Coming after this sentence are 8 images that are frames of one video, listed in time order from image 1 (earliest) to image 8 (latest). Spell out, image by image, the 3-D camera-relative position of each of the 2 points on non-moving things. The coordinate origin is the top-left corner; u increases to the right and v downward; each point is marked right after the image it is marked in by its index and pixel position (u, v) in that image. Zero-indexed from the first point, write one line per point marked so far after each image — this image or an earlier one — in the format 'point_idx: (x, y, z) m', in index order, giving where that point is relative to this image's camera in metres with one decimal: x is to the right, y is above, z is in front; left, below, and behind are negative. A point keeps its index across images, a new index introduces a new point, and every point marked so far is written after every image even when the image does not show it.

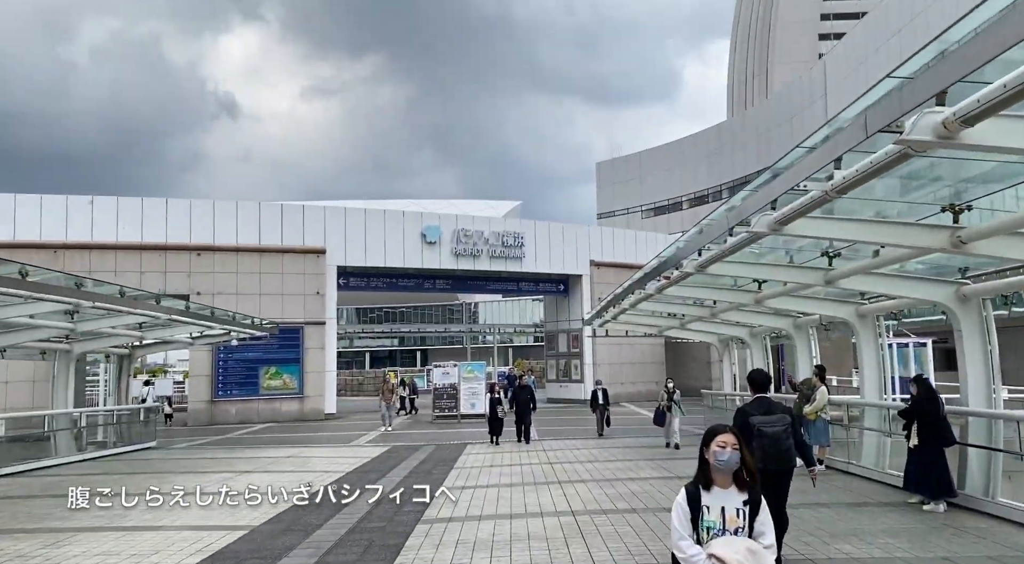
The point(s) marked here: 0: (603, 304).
0: (+1.9, -0.5, +15.6) m
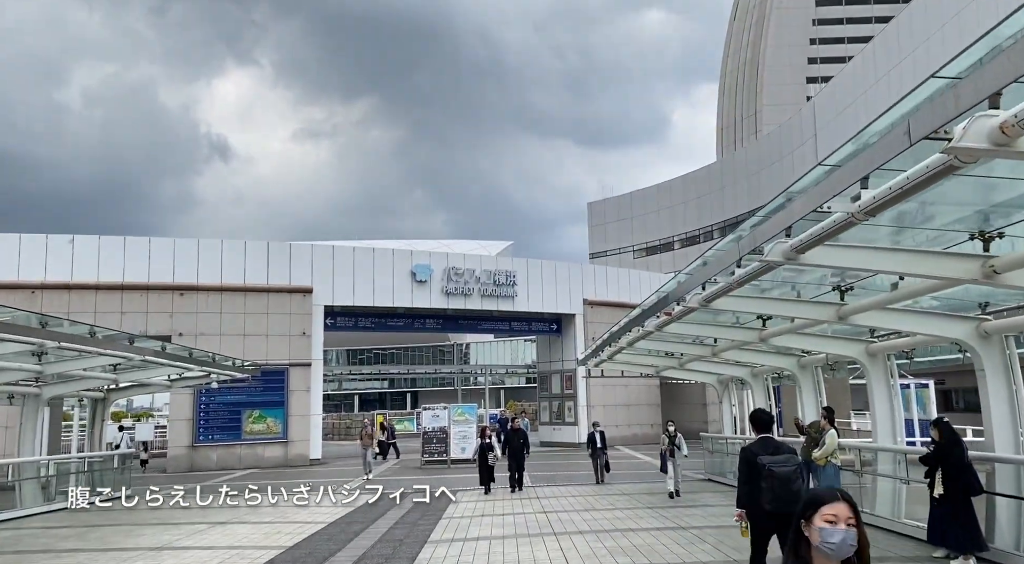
0: (+1.8, -1.3, +15.1) m
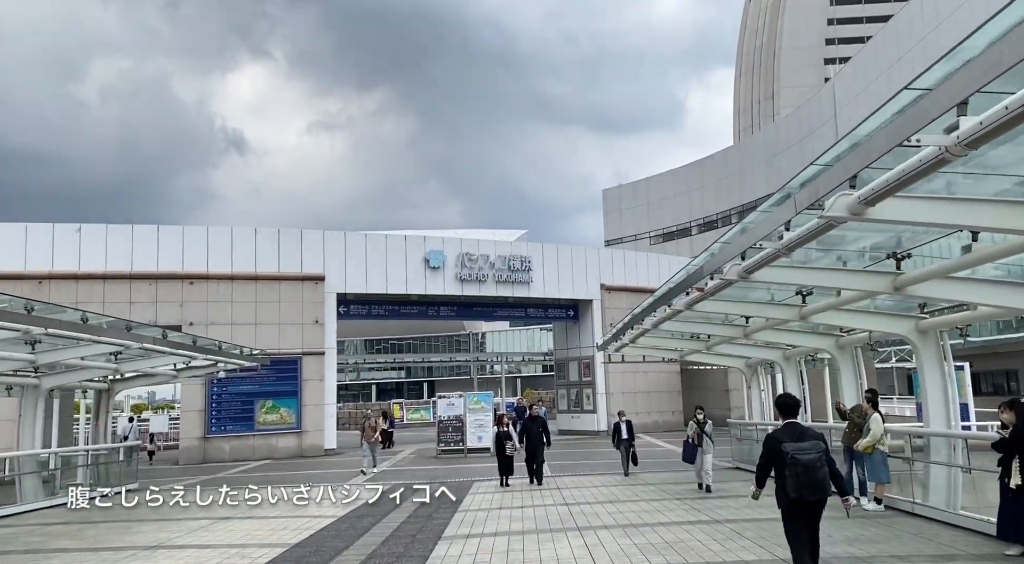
0: (+2.1, -0.9, +14.3) m
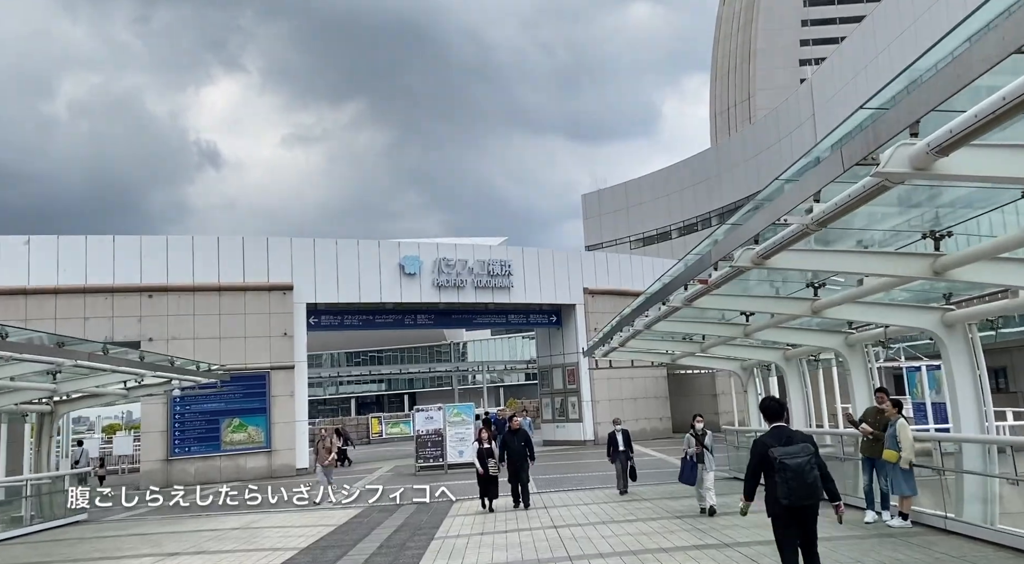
0: (+1.7, -0.9, +13.3) m
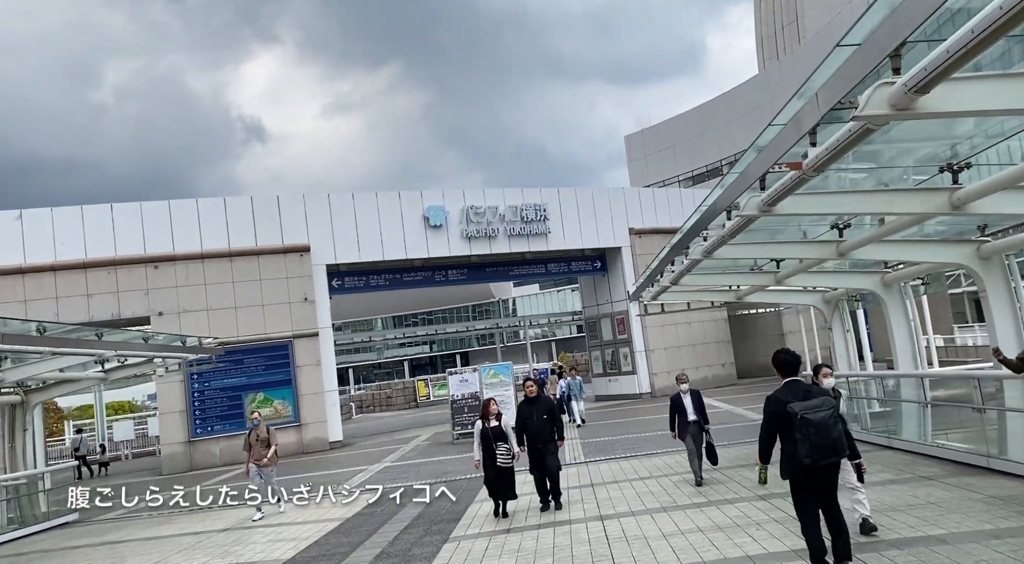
0: (+2.1, +0.2, +10.9) m
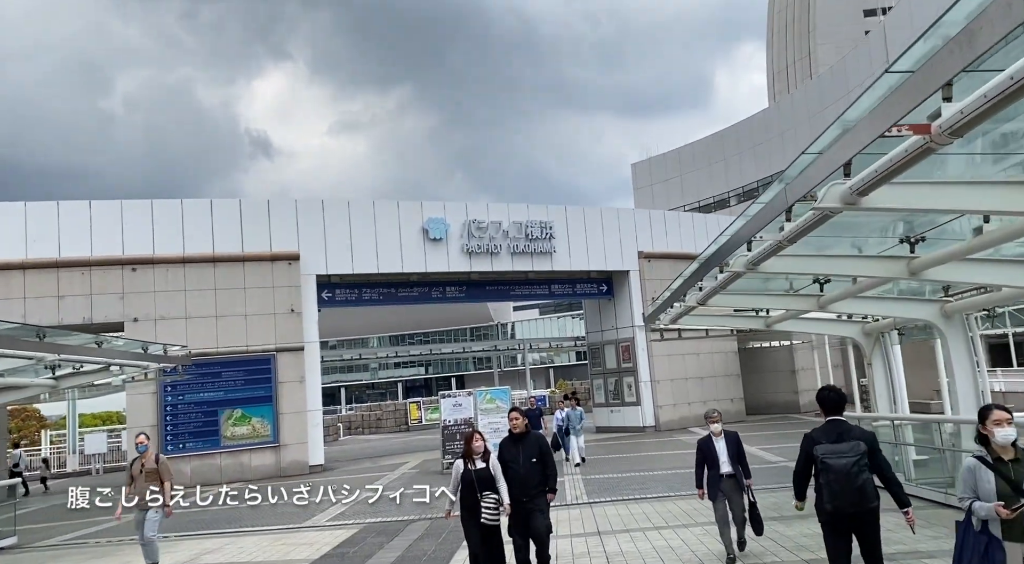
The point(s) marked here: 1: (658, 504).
0: (+2.1, 0.0, +9.6) m
1: (+2.0, -3.1, +10.4) m
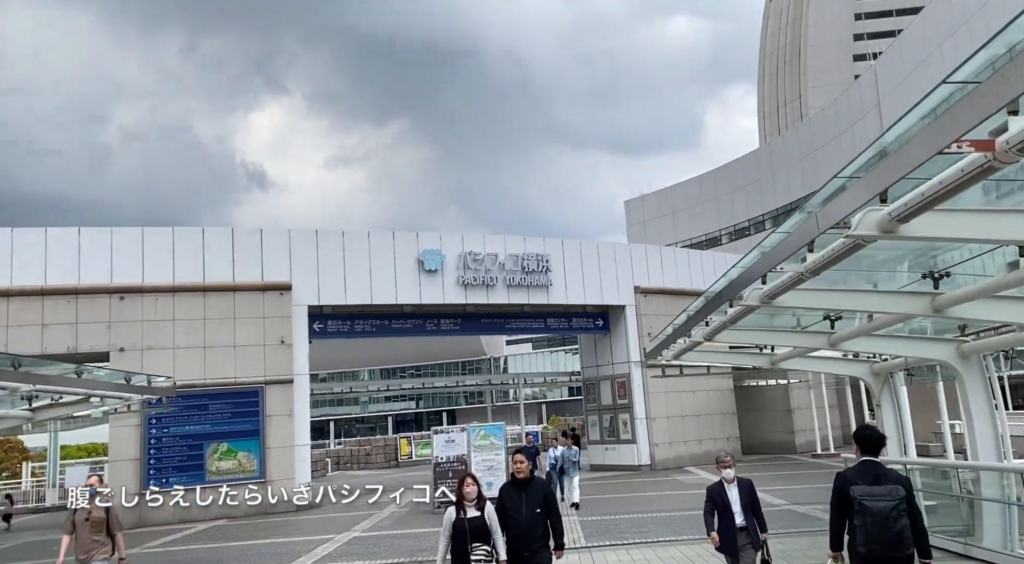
0: (+2.1, -0.5, +9.3) m
1: (+1.9, -3.5, +10.0) m
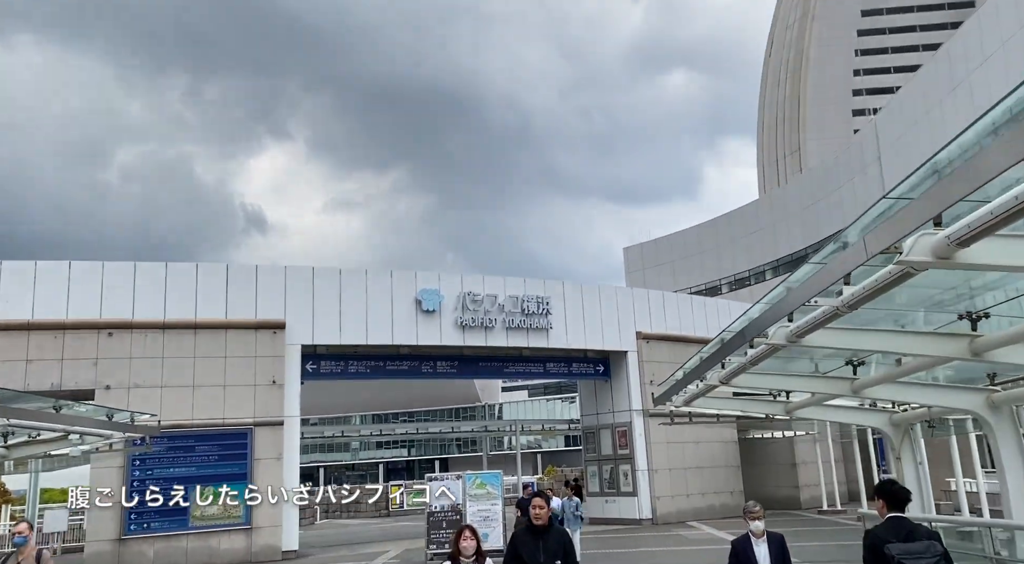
0: (+2.2, -1.0, +8.8) m
1: (+1.9, -4.1, +9.3) m
